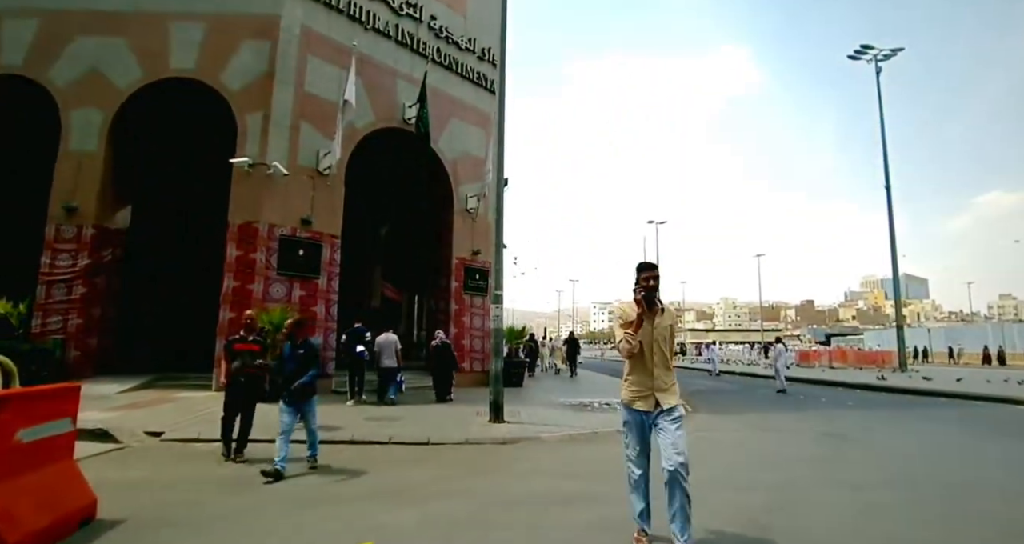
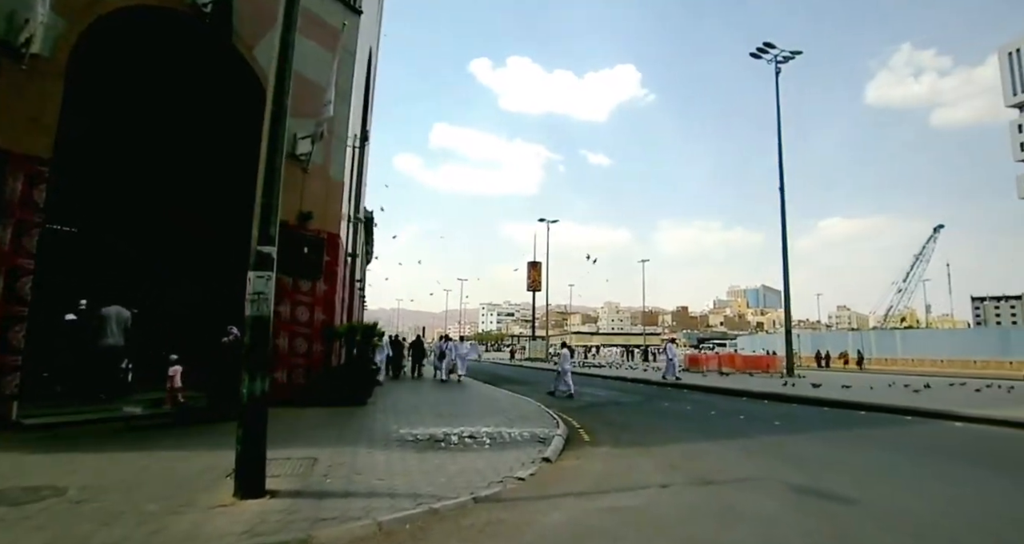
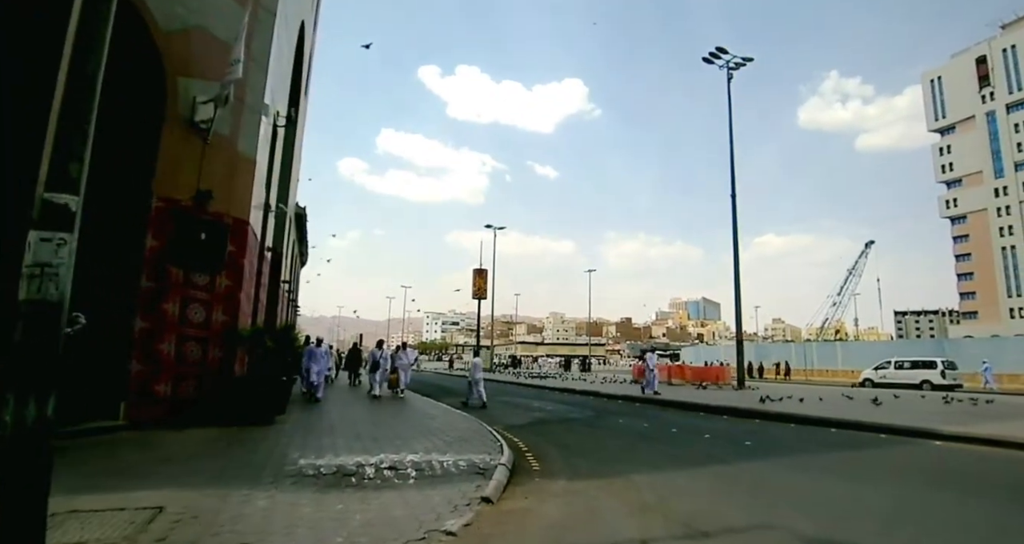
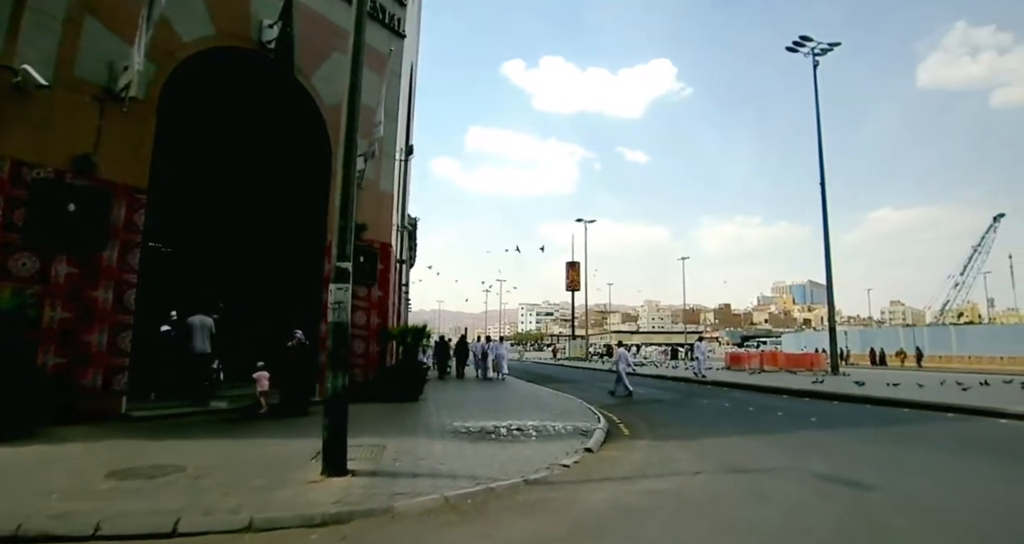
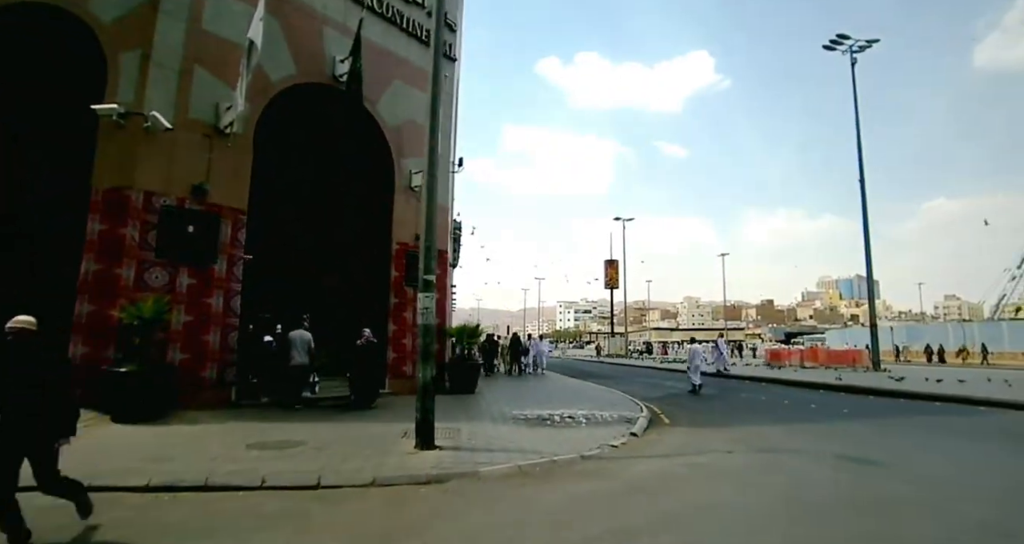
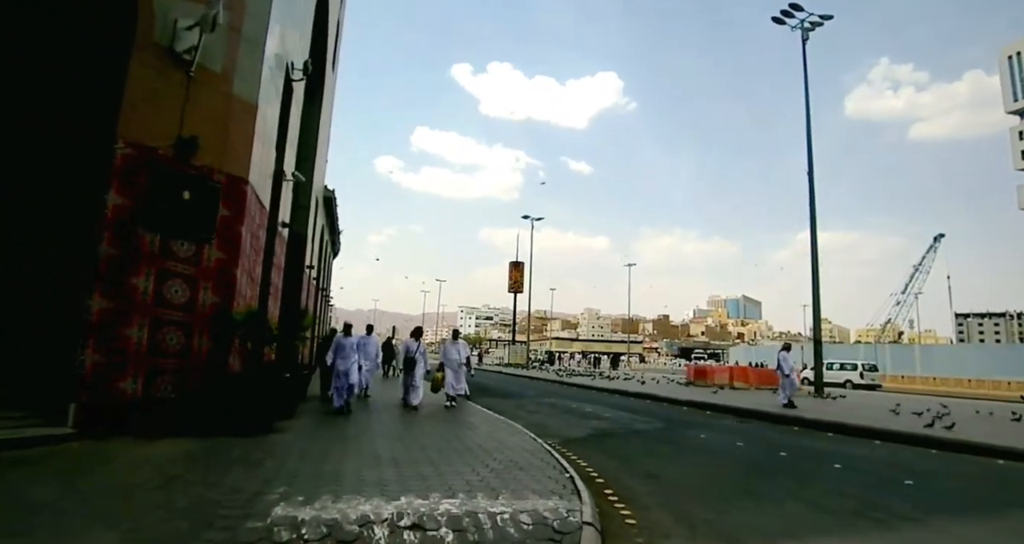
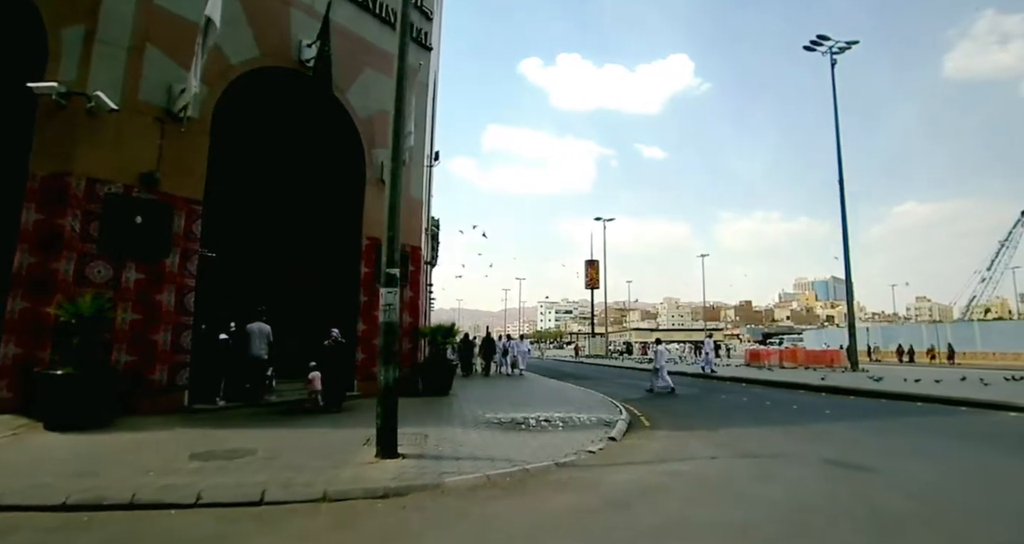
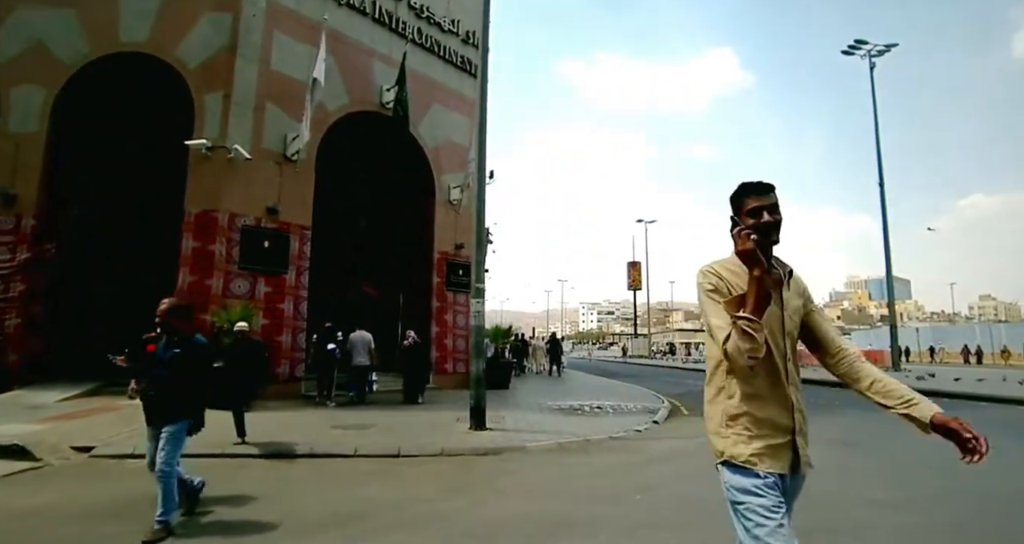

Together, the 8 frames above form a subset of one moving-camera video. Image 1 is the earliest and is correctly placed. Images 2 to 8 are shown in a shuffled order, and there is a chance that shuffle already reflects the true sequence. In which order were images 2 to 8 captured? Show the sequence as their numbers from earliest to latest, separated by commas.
8, 5, 7, 4, 2, 3, 6
